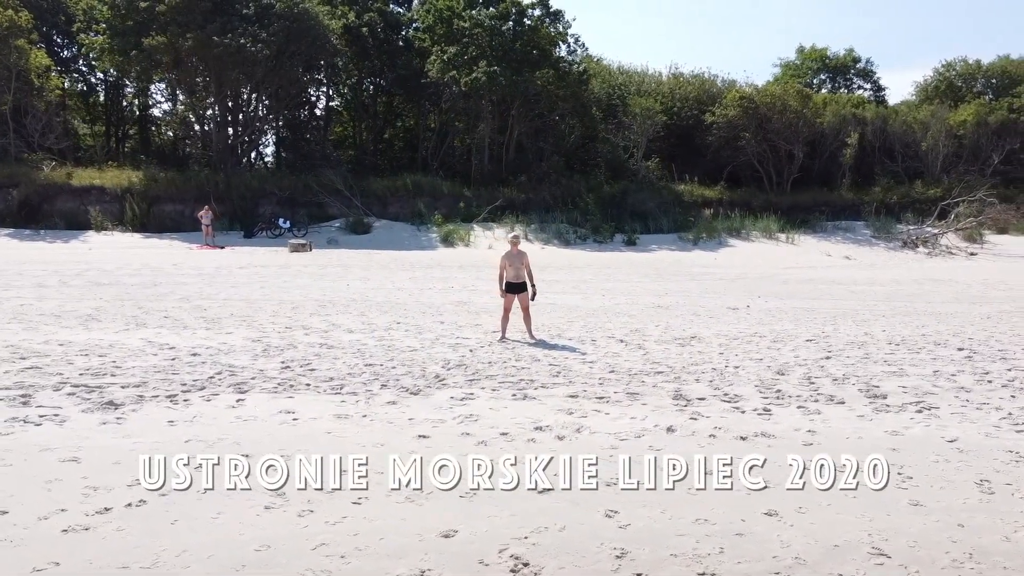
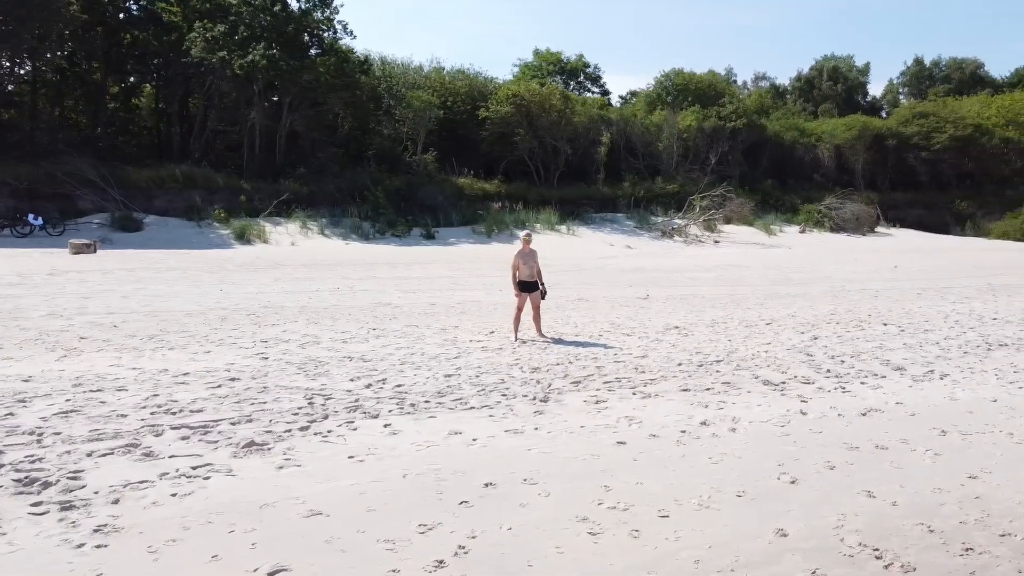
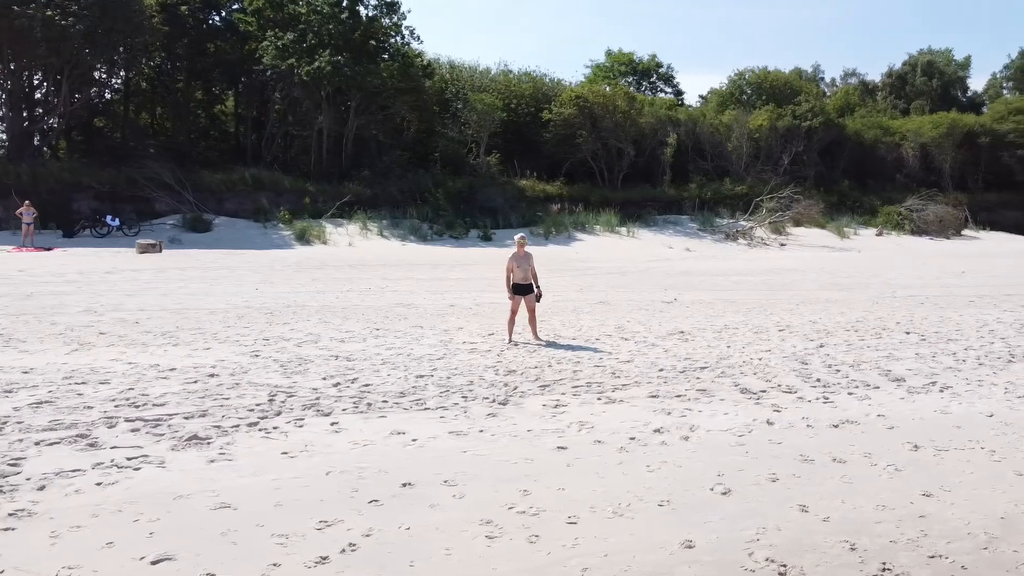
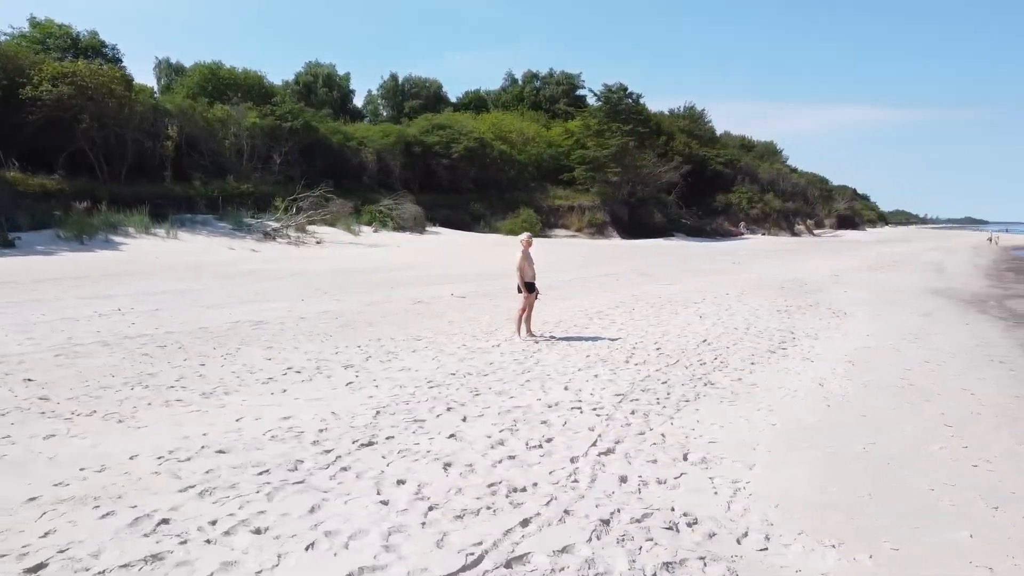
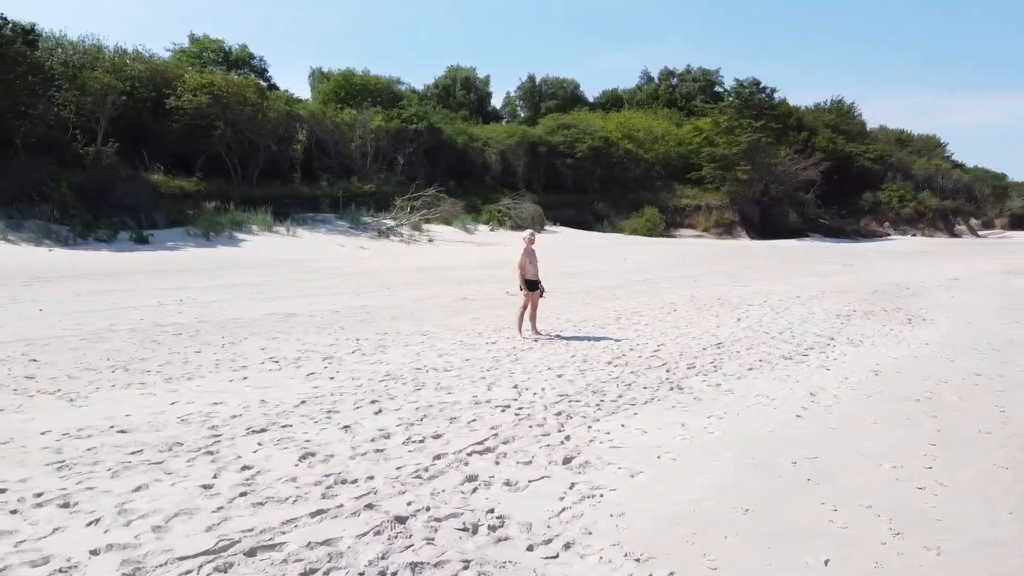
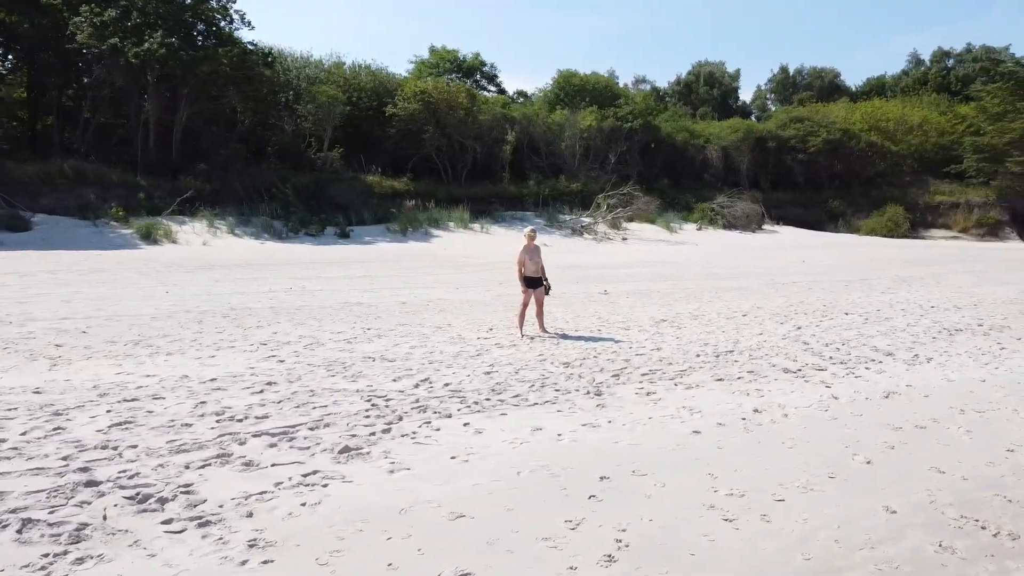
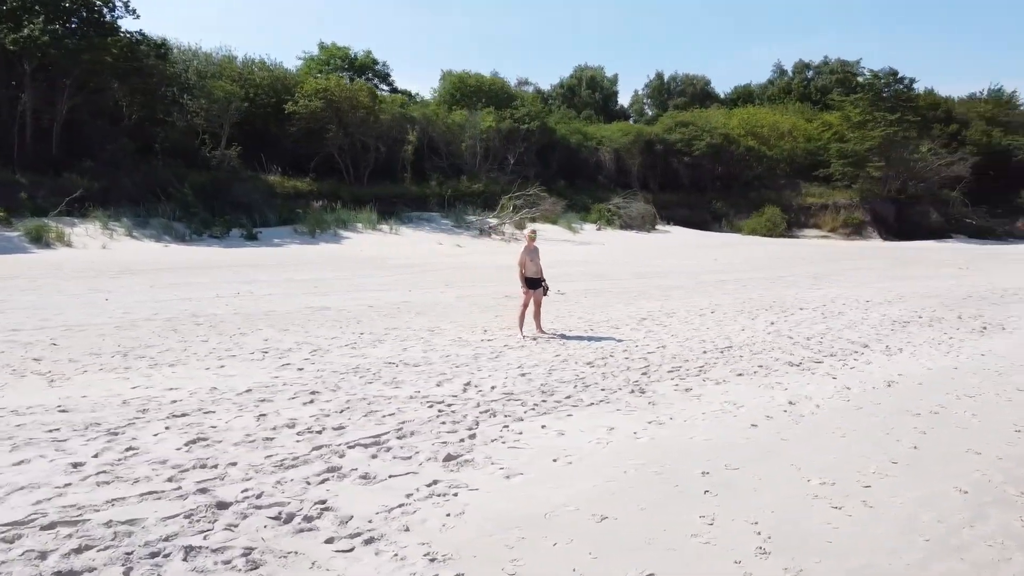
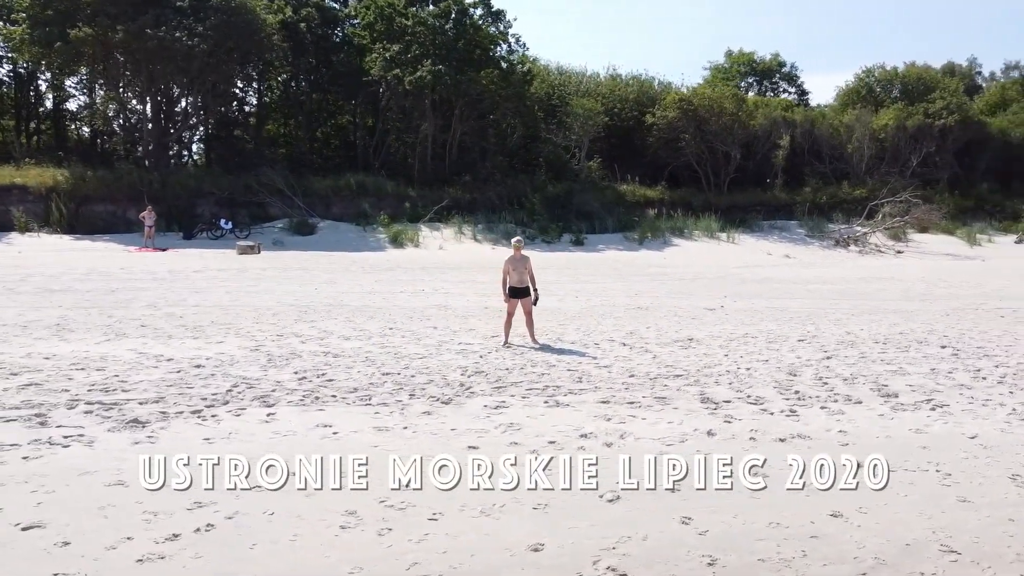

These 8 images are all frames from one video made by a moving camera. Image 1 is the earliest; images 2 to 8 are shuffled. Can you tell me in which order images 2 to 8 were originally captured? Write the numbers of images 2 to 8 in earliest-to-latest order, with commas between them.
8, 3, 2, 6, 7, 5, 4
